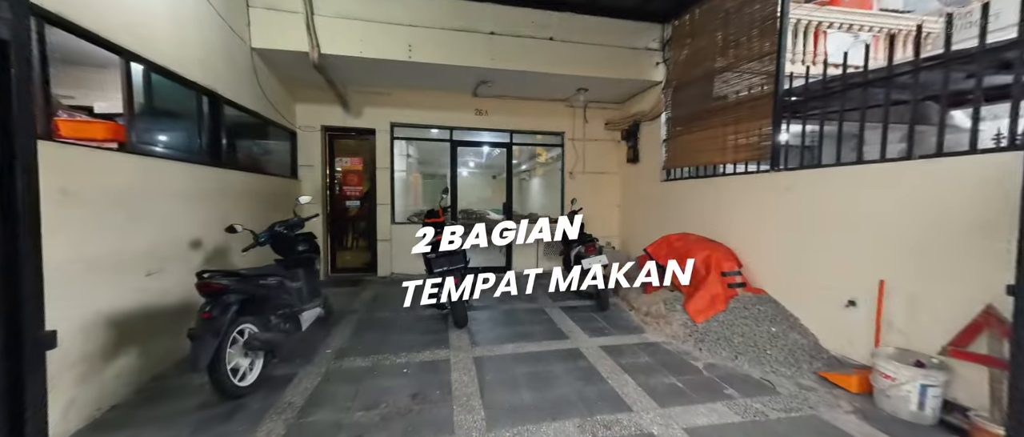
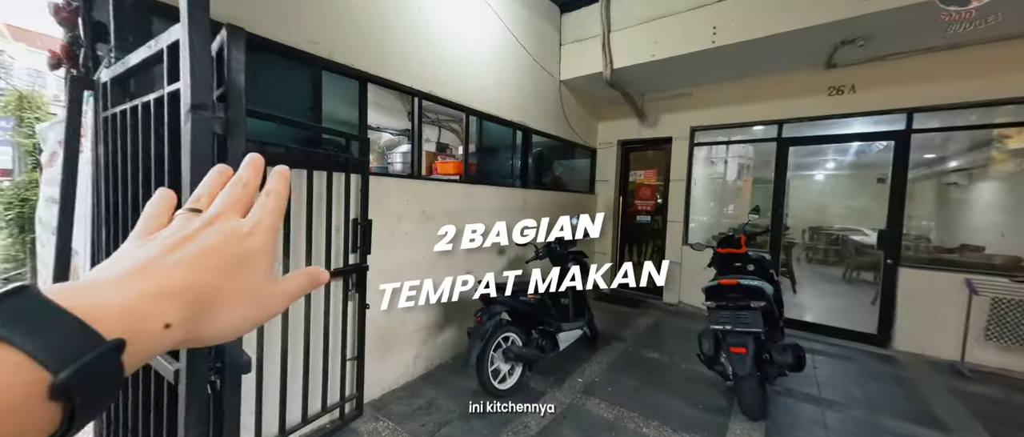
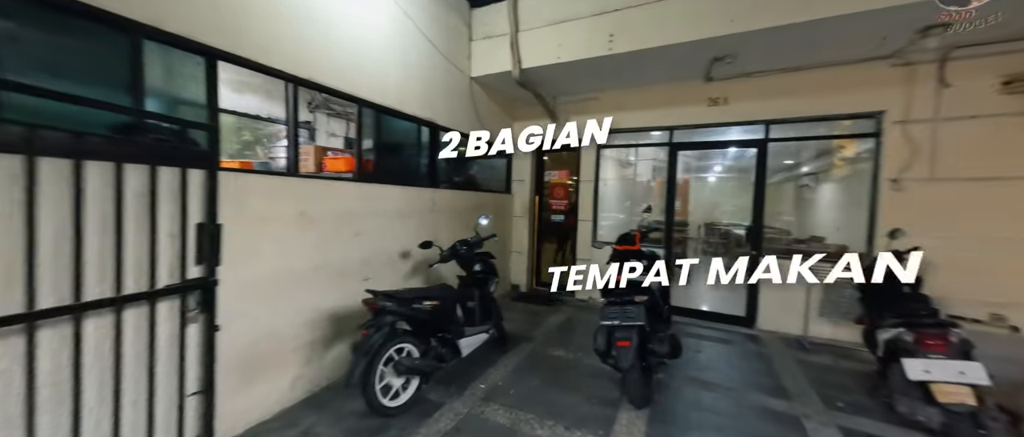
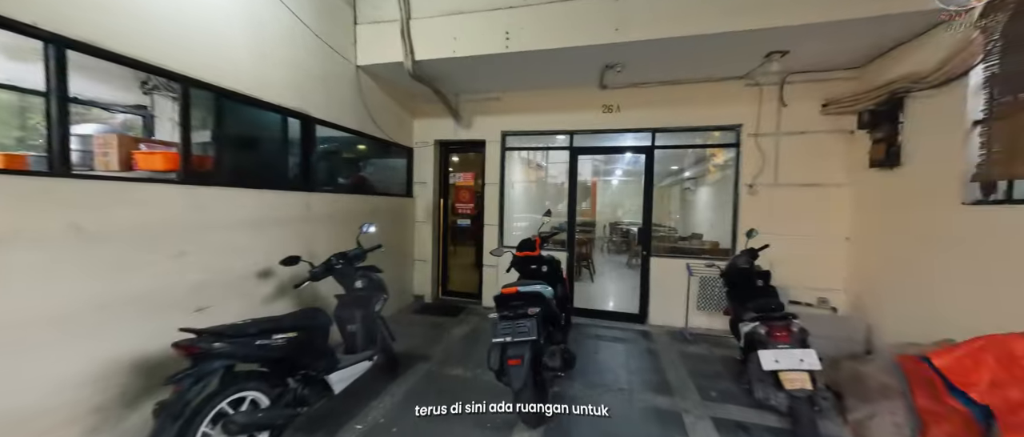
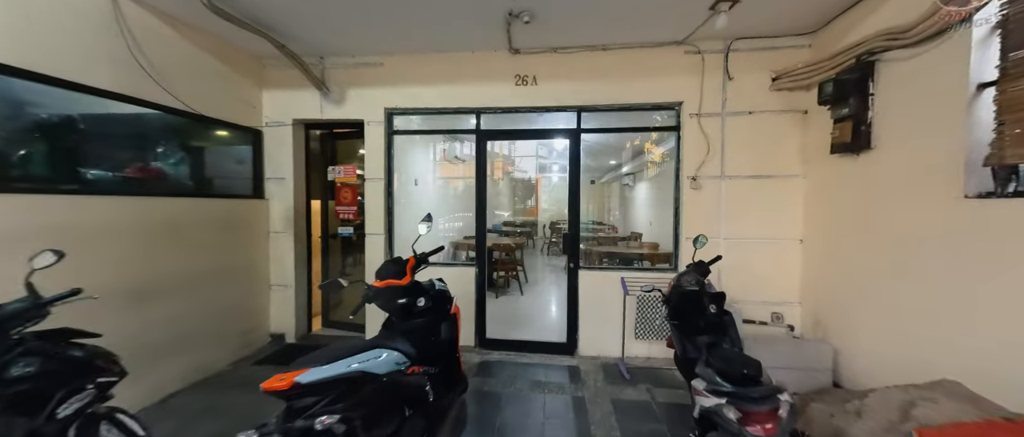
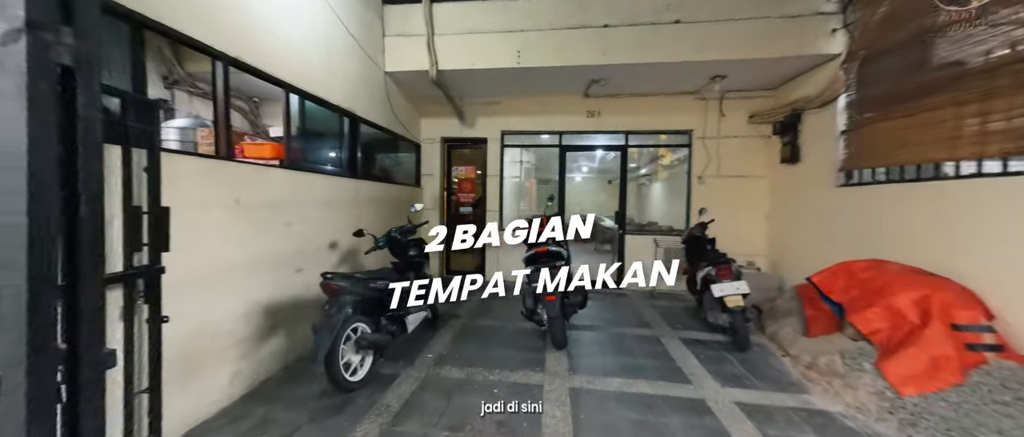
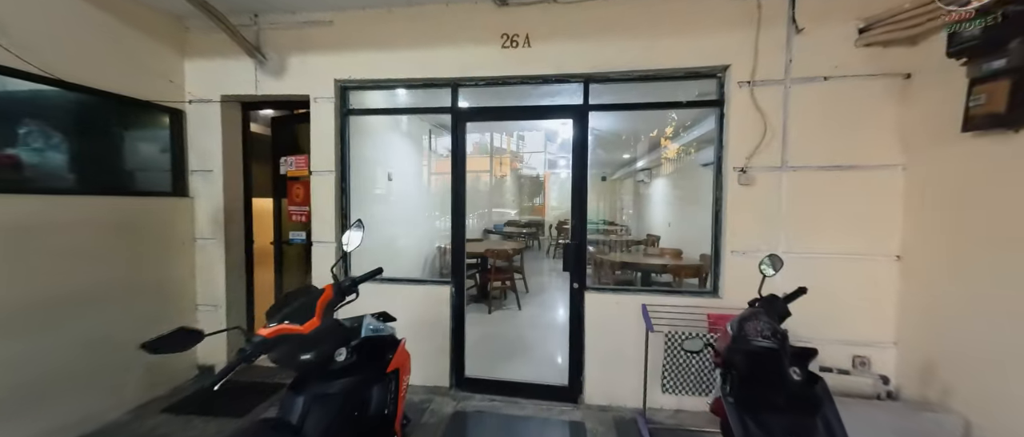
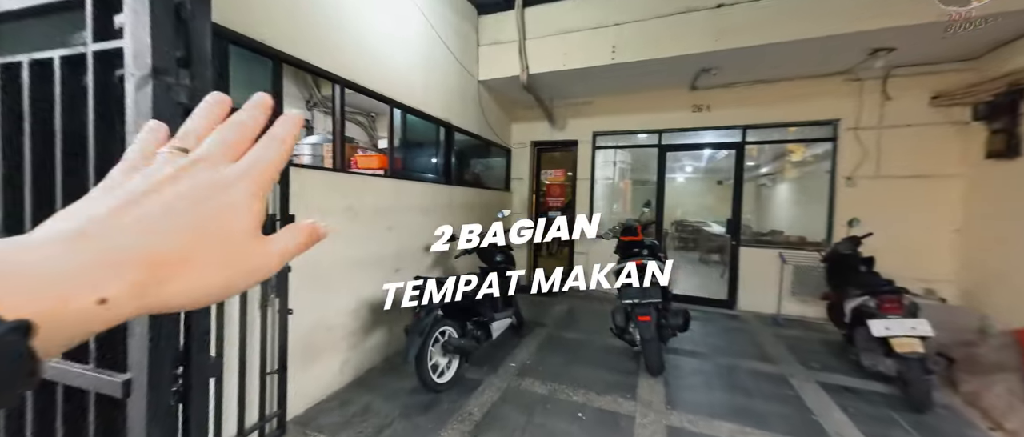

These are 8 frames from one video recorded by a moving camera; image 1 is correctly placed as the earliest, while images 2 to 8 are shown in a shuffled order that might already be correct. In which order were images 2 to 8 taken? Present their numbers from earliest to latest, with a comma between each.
6, 8, 2, 3, 4, 5, 7
